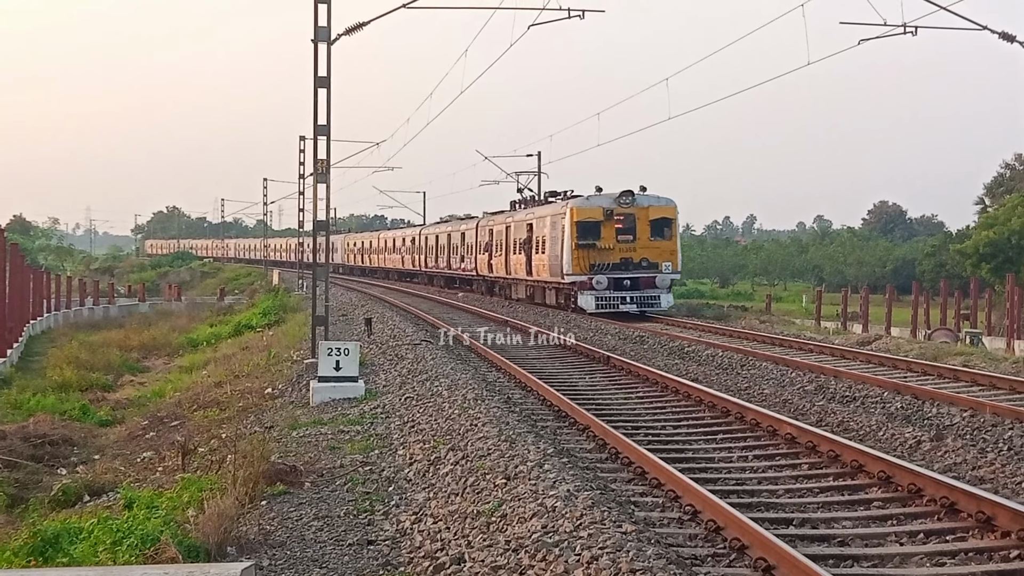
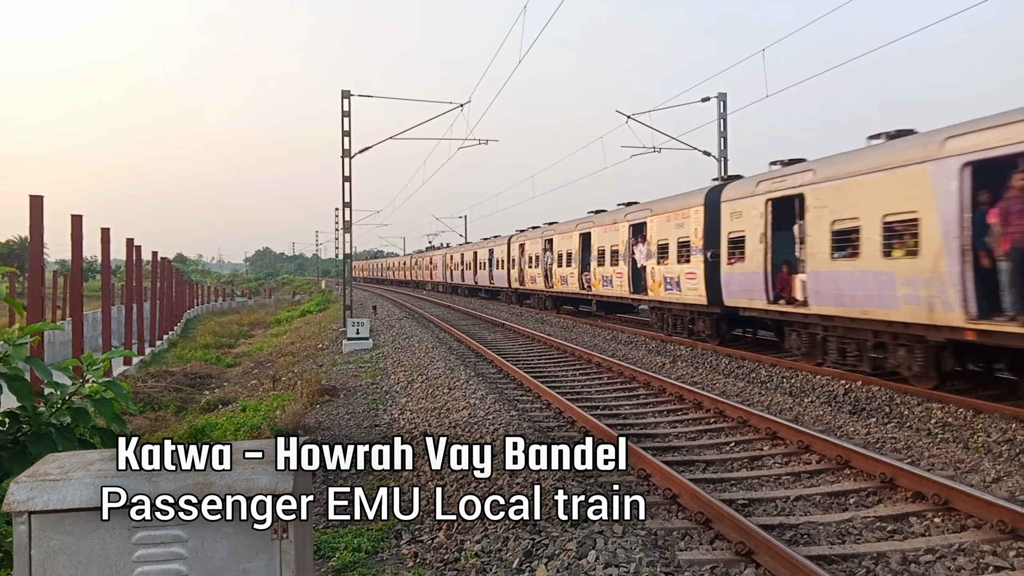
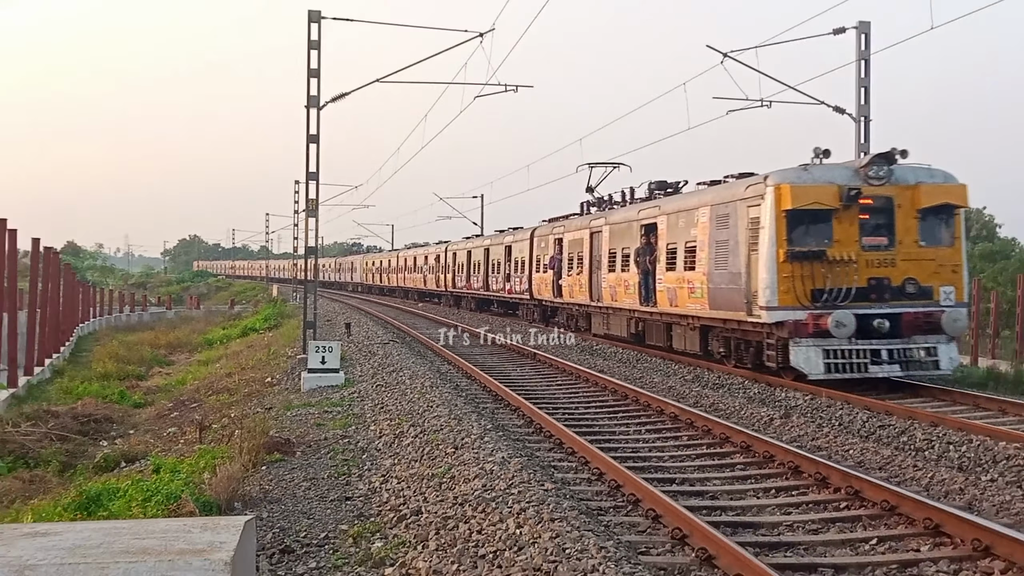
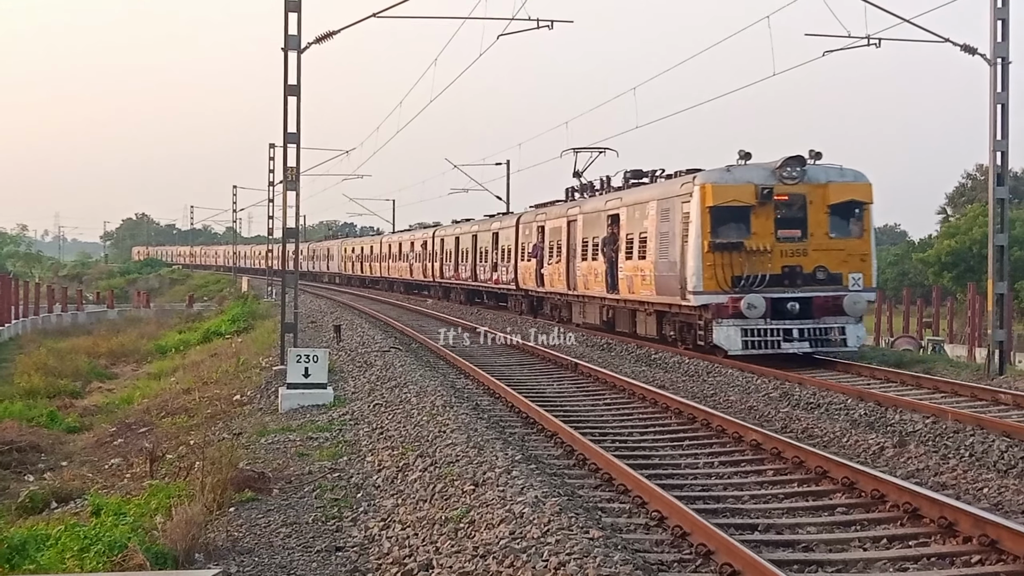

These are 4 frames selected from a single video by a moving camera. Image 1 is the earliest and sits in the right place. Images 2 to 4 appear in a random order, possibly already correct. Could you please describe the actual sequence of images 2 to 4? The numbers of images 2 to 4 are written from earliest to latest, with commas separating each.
4, 3, 2
